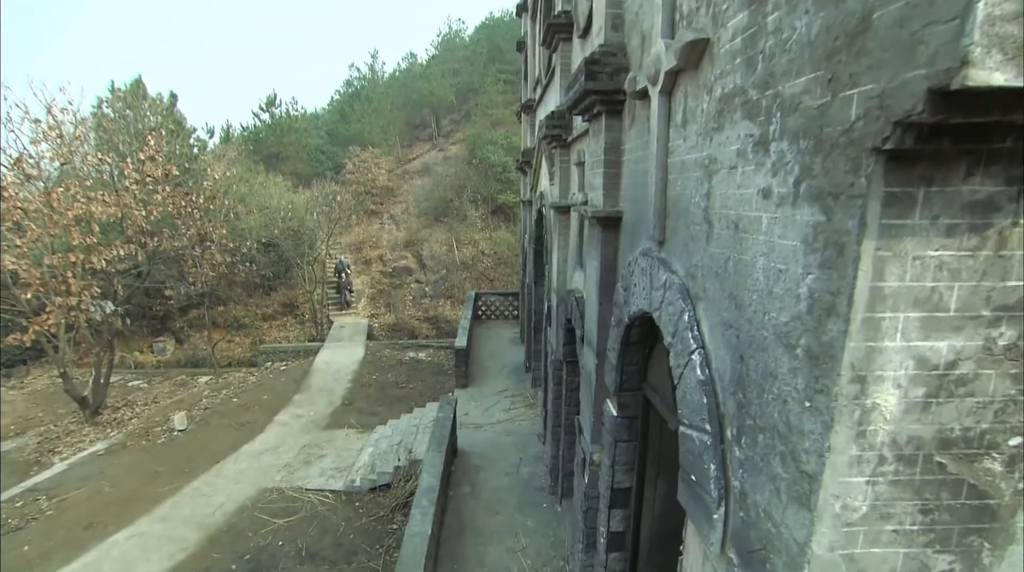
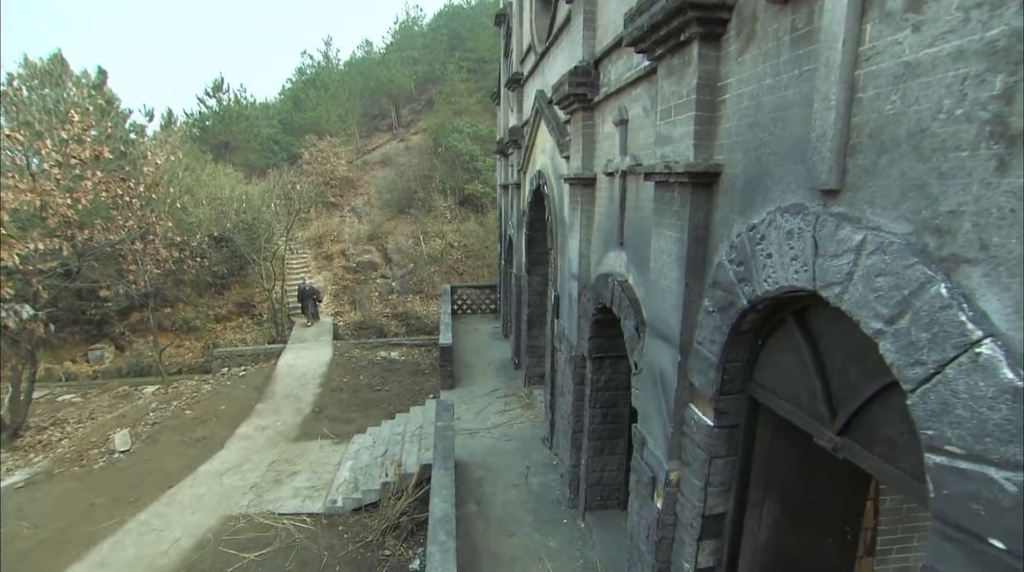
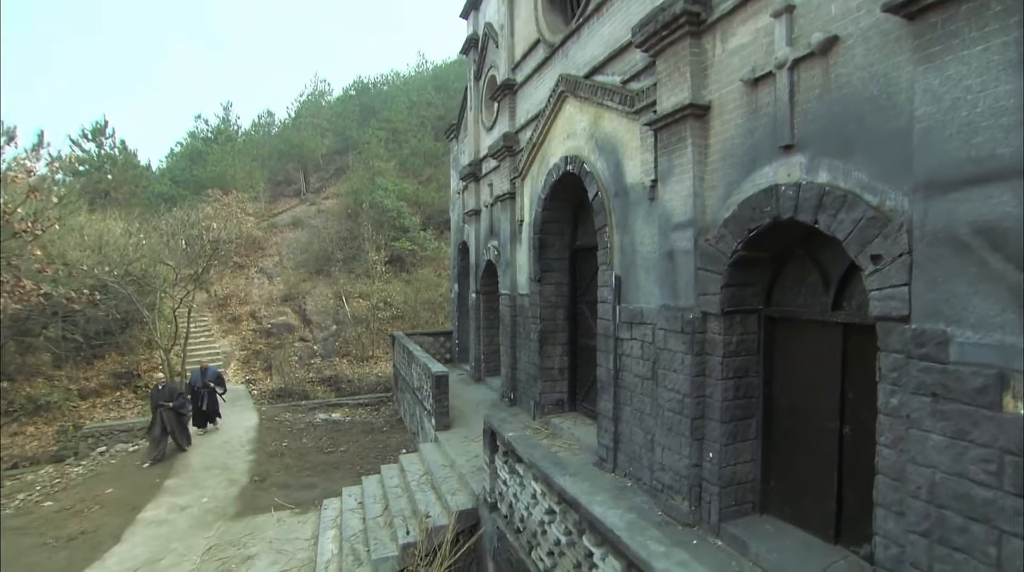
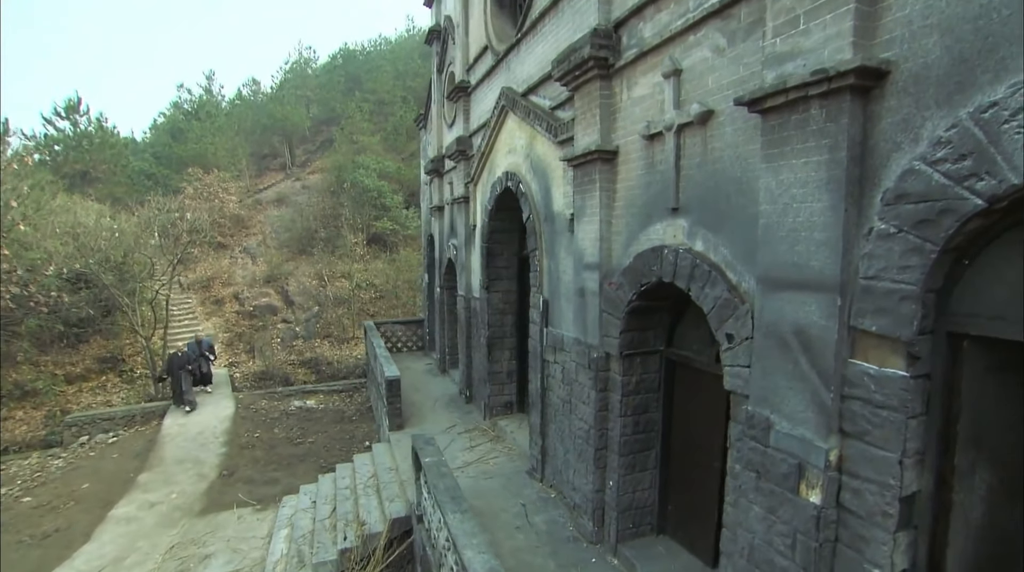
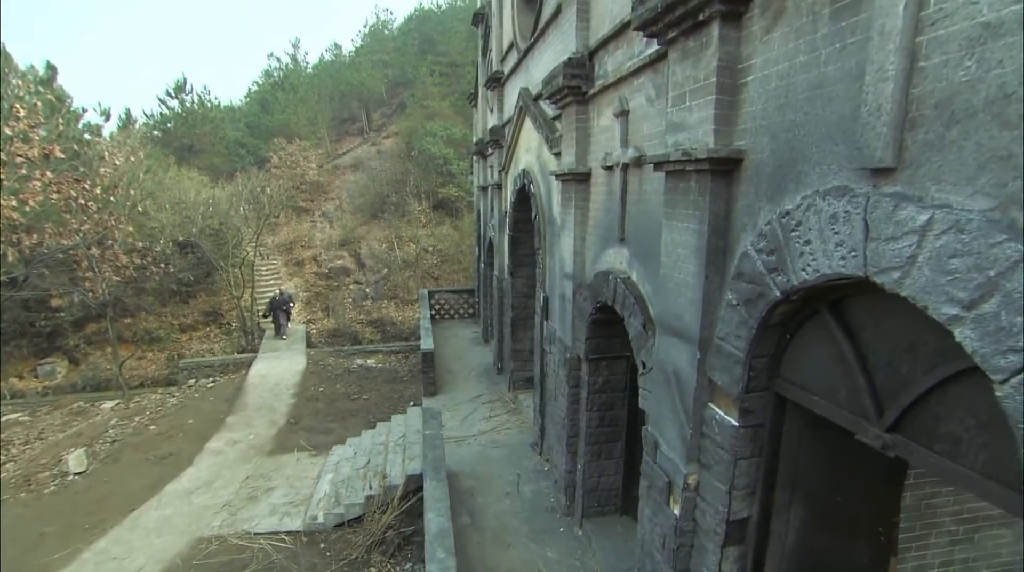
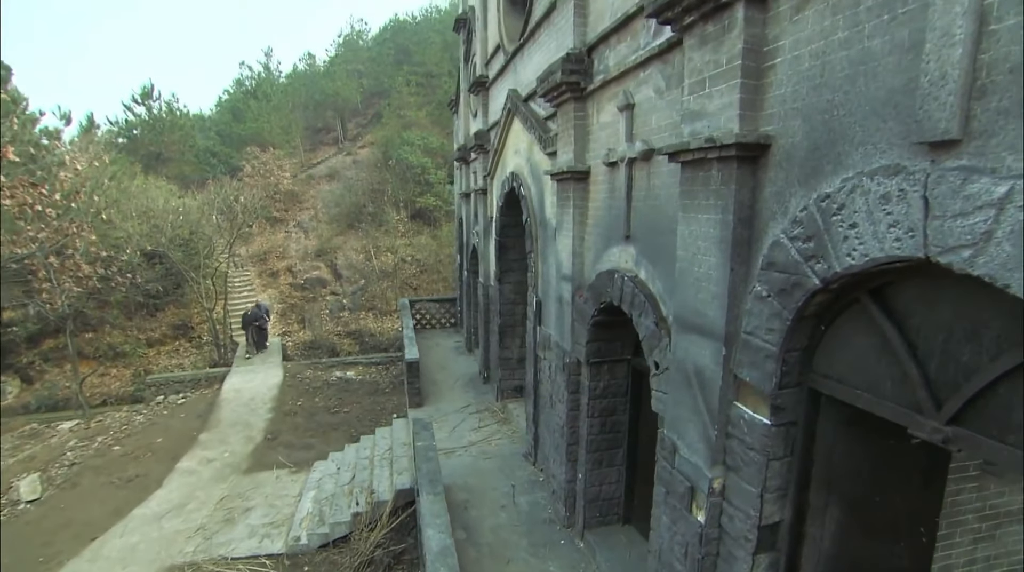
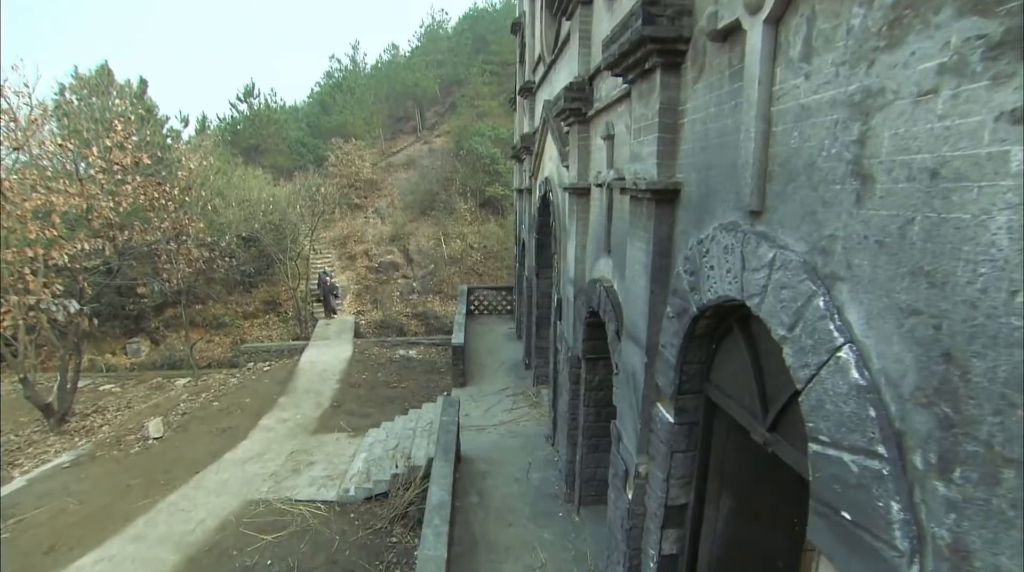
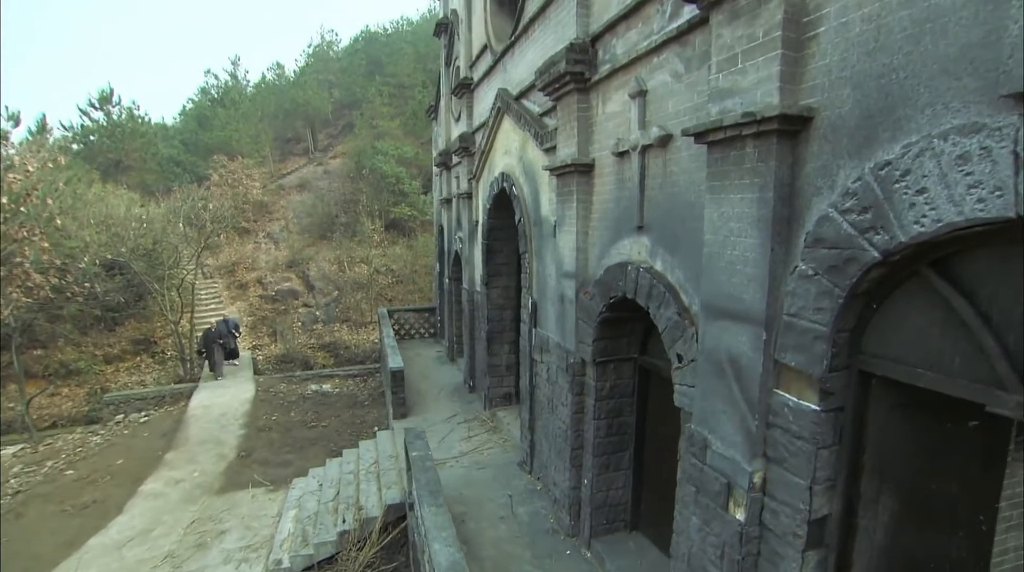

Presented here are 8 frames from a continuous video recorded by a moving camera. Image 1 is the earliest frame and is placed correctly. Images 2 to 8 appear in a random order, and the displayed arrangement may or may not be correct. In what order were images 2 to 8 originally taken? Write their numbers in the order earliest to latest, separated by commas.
7, 2, 5, 6, 8, 4, 3
